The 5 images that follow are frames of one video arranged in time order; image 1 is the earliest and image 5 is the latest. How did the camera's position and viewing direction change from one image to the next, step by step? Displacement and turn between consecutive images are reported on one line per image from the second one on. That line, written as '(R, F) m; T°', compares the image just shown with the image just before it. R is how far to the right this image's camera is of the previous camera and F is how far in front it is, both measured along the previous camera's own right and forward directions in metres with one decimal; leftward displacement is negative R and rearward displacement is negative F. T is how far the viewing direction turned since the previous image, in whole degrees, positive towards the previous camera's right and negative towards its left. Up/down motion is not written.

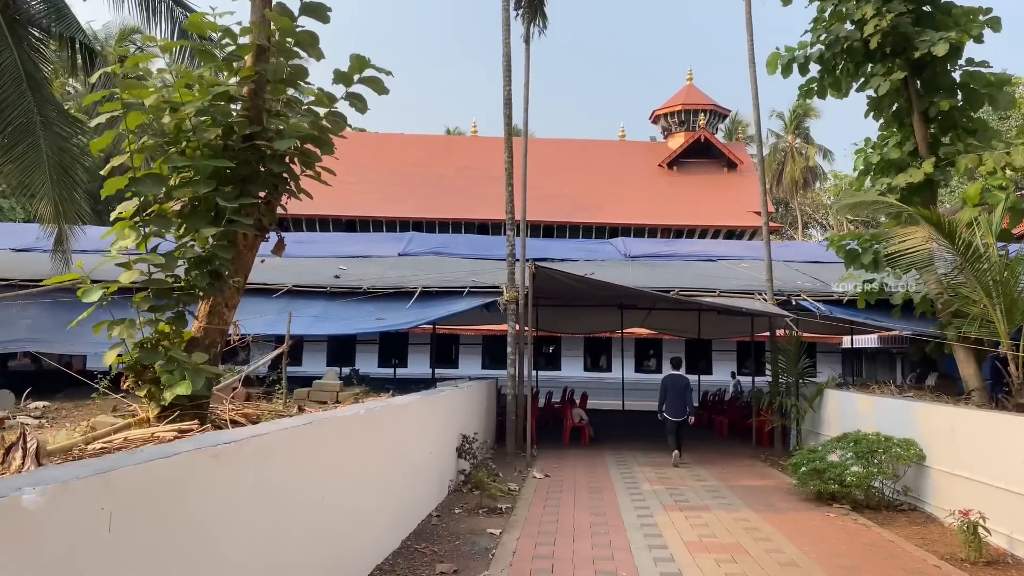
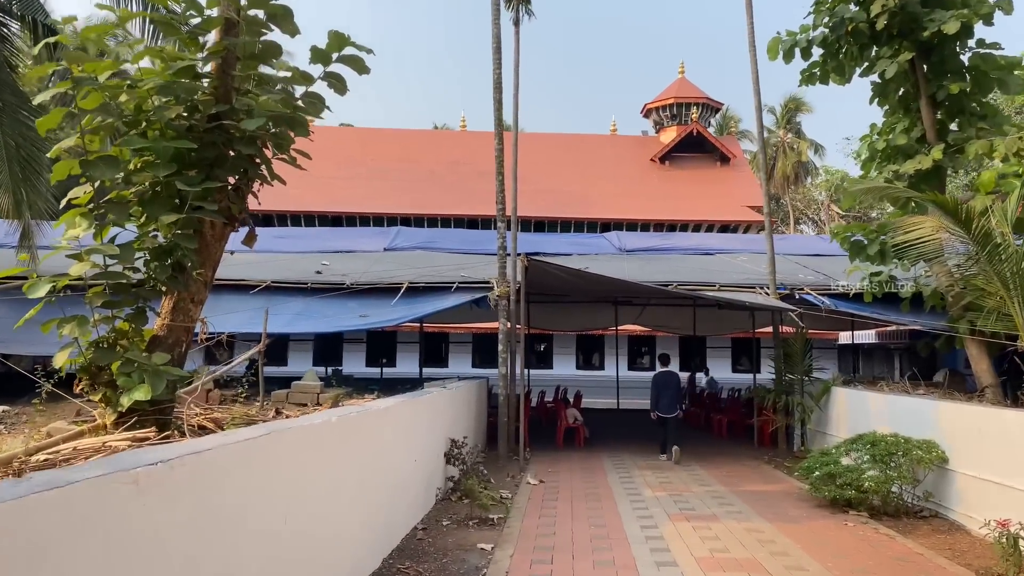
(0.0, +0.5) m; +1°
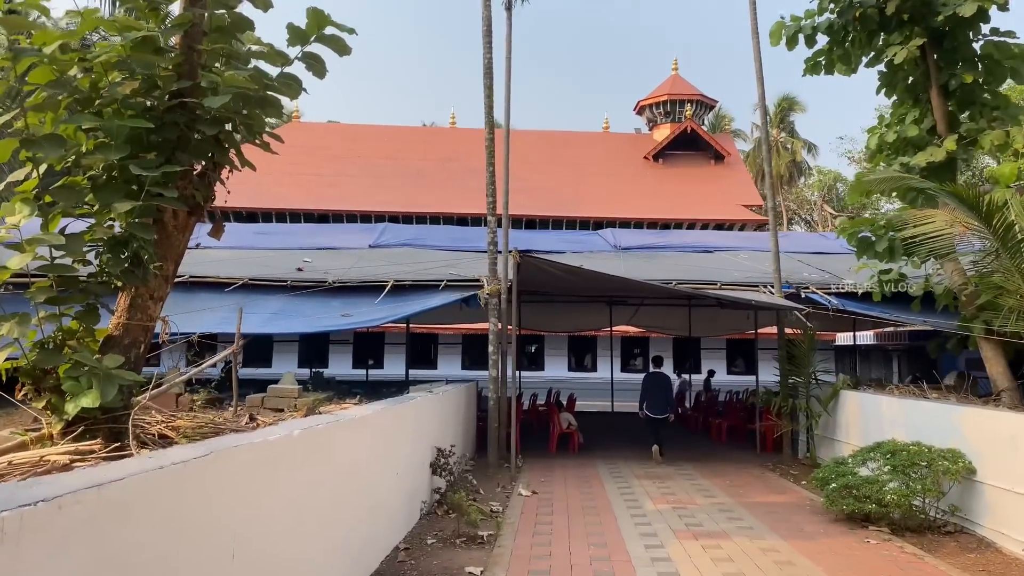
(0.0, +0.5) m; +1°
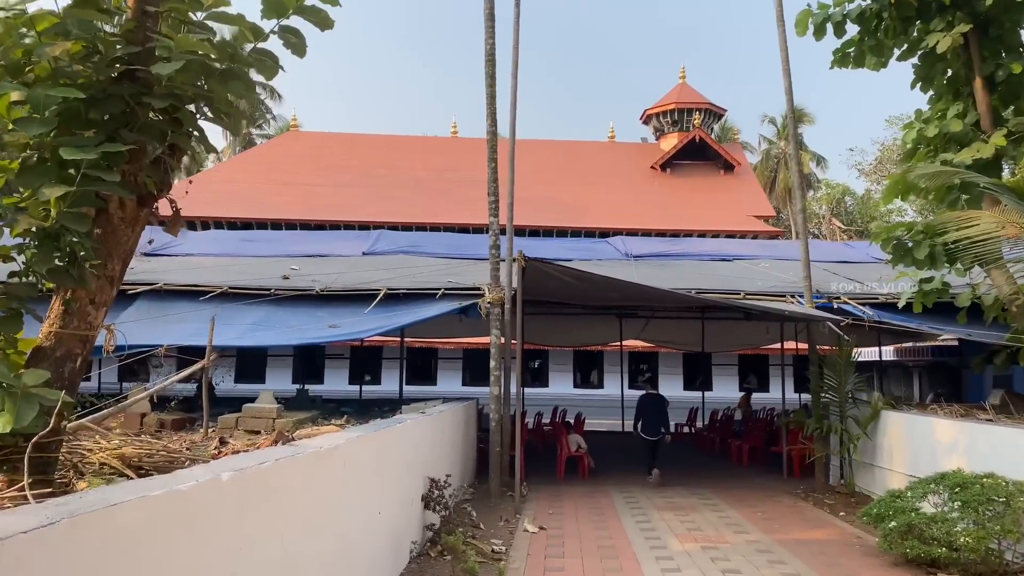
(0.0, +0.8) m; 0°
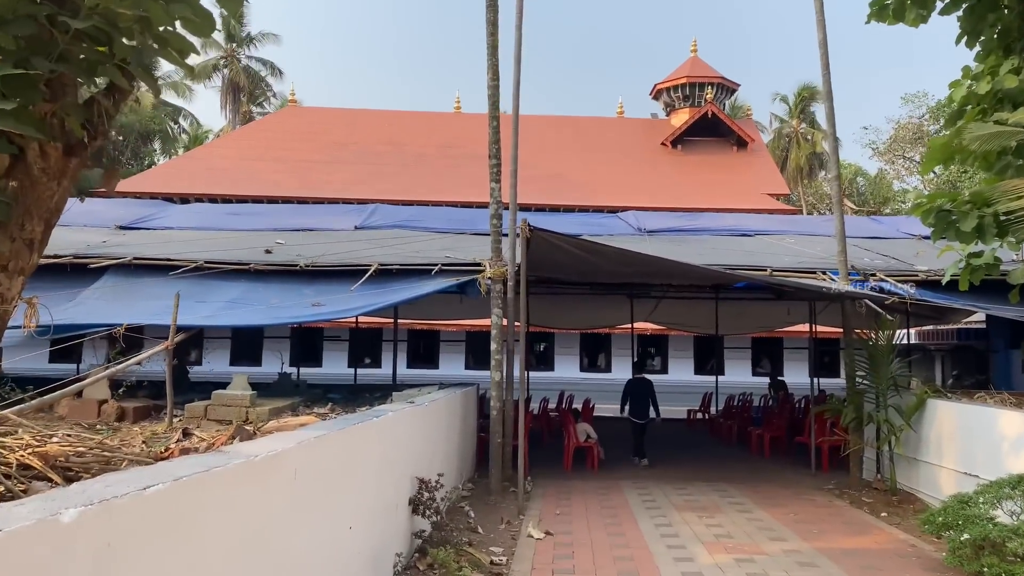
(0.0, +0.8) m; 0°
